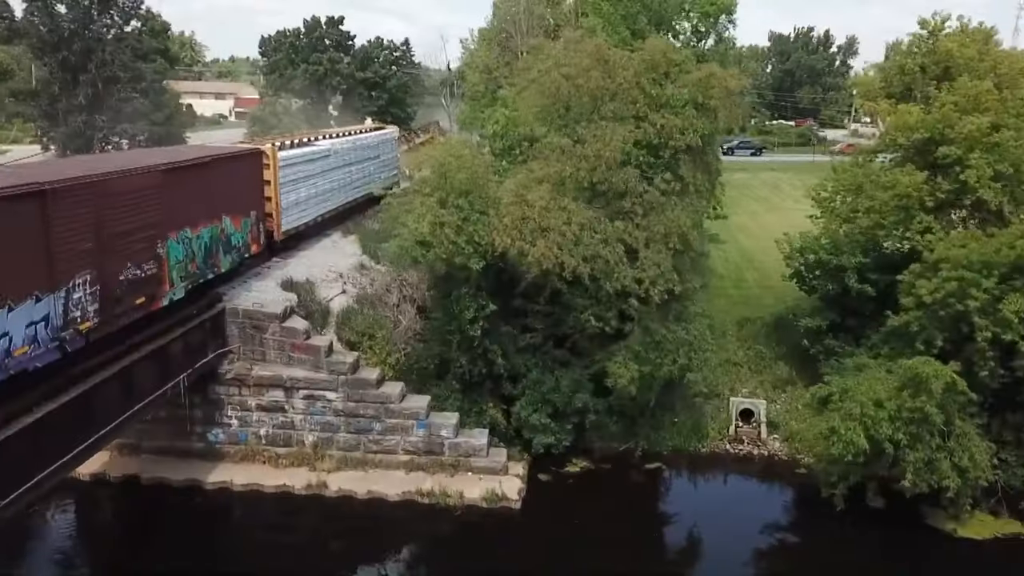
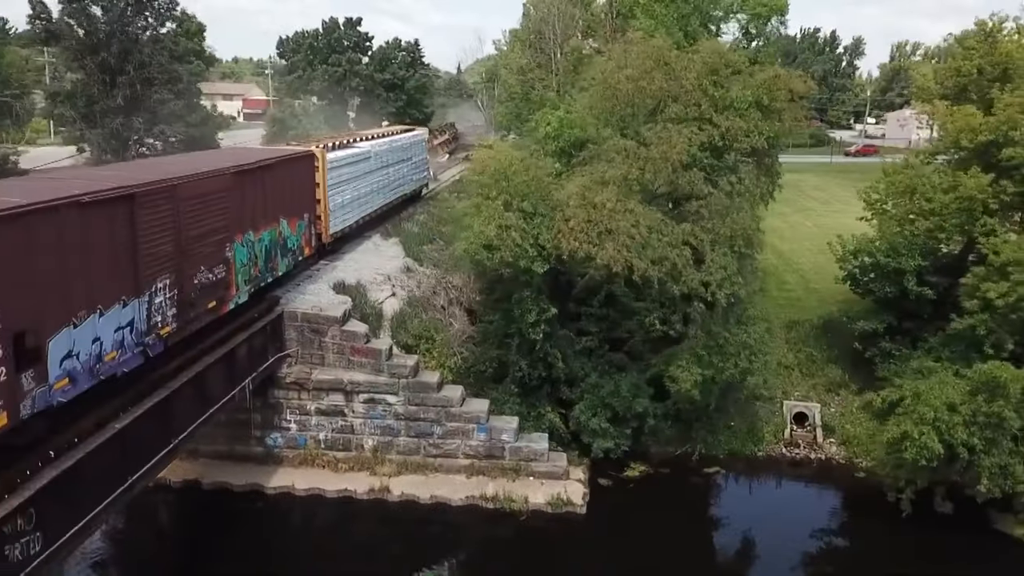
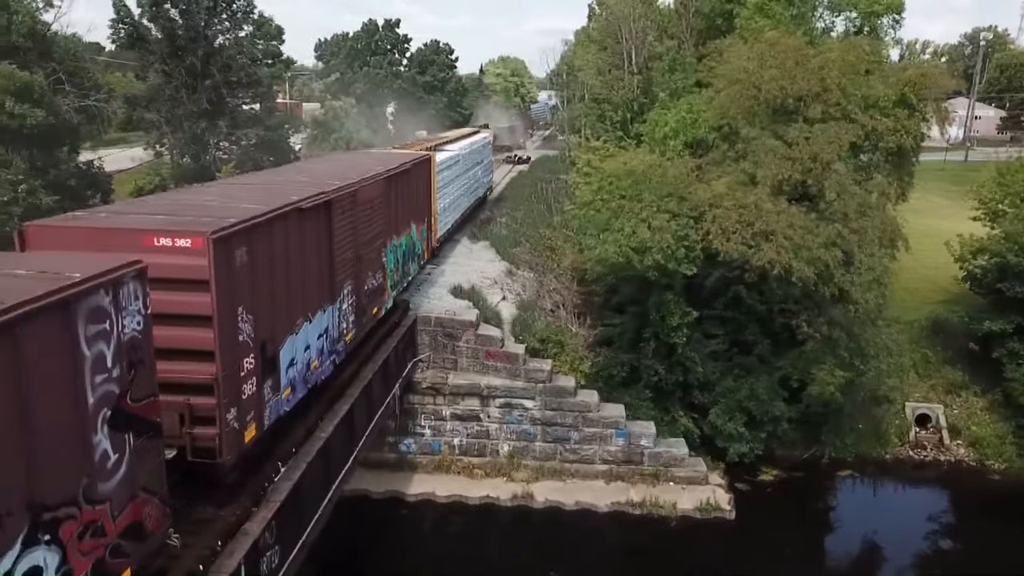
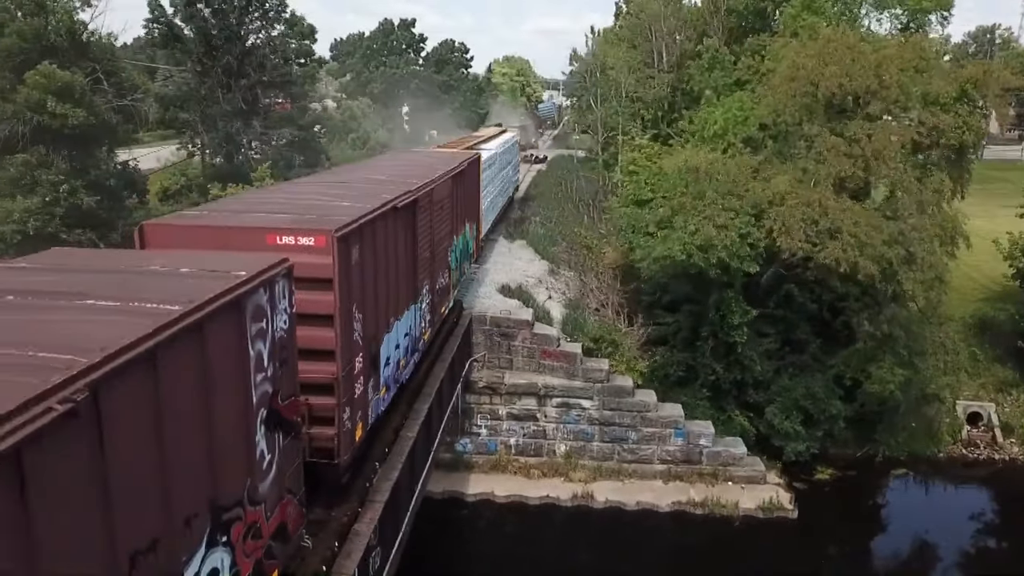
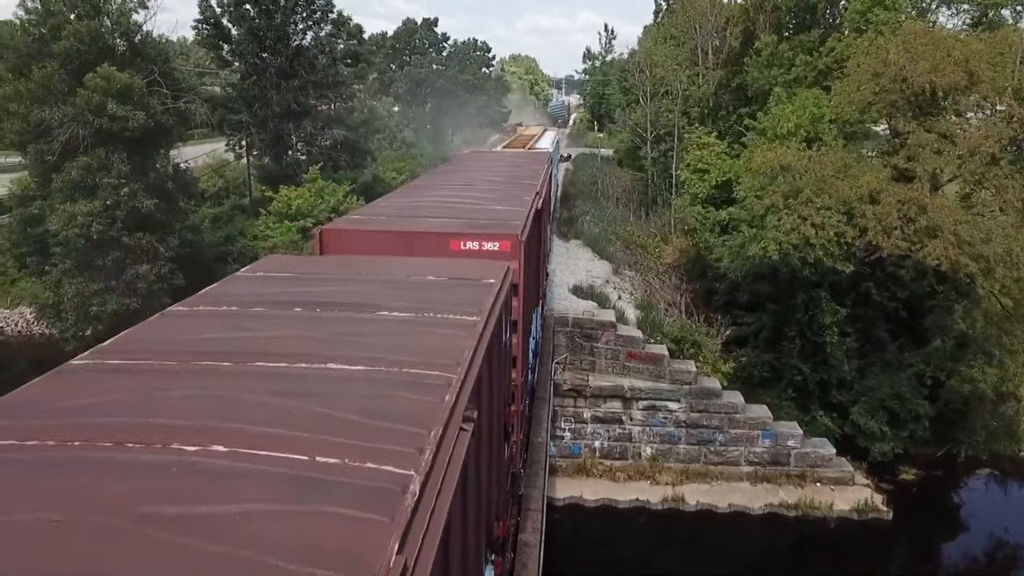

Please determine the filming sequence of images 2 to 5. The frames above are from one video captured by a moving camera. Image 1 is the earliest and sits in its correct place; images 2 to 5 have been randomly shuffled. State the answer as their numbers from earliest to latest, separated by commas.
2, 3, 4, 5
